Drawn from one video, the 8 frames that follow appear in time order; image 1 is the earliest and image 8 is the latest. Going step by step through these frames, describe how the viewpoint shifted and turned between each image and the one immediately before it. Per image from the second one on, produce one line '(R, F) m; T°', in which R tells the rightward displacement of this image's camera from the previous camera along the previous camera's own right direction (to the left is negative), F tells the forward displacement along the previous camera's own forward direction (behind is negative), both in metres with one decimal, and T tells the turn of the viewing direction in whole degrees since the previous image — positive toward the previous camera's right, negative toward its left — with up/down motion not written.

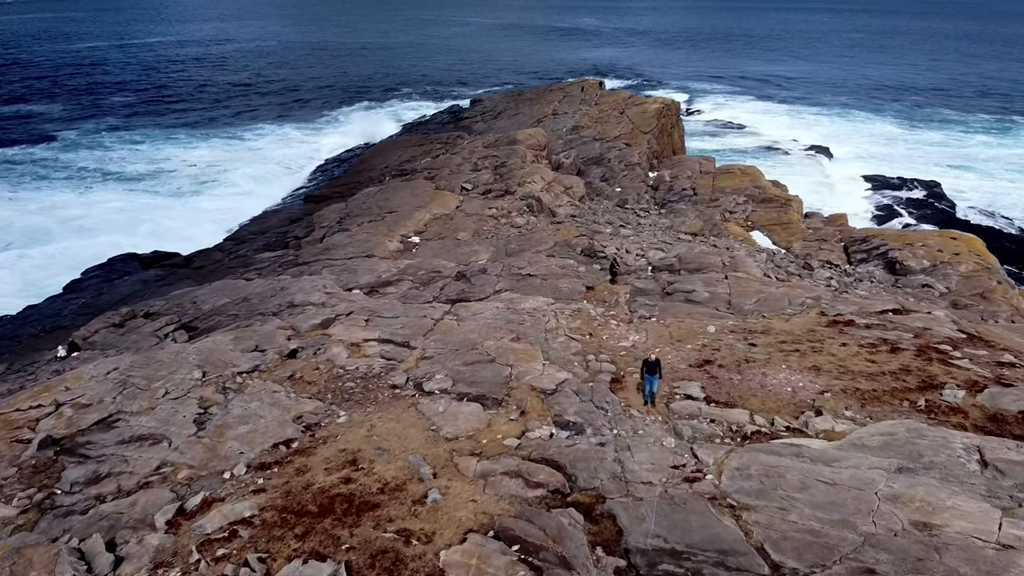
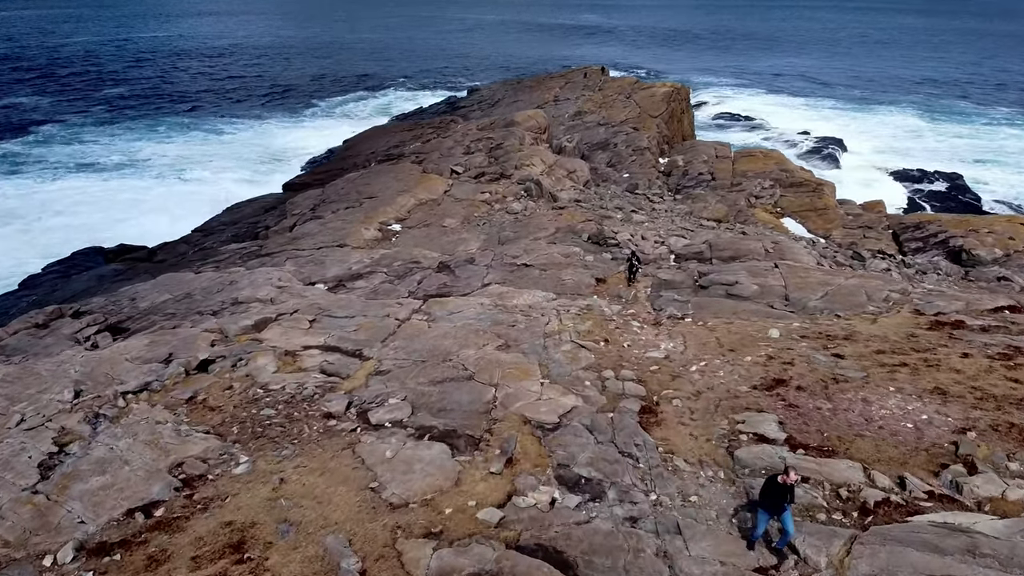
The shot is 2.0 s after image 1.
(+0.2, +4.6) m; 0°
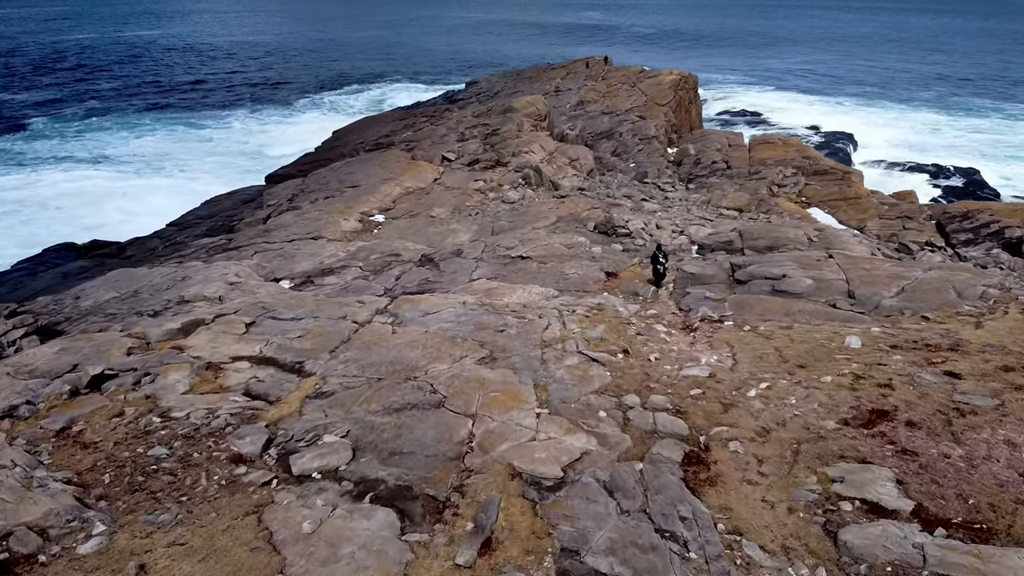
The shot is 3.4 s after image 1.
(+0.1, +3.1) m; 0°
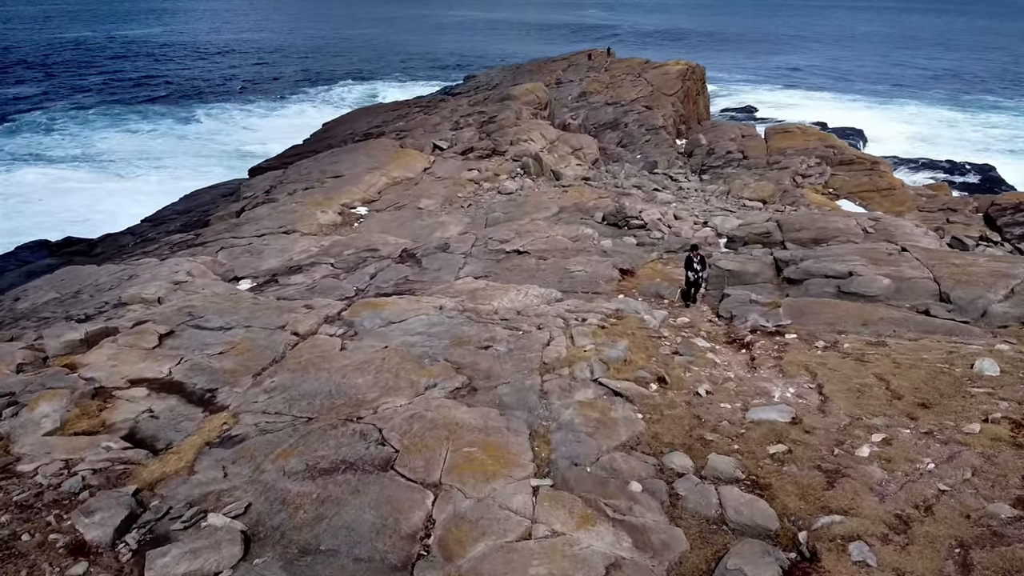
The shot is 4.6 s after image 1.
(+0.1, +2.6) m; 0°
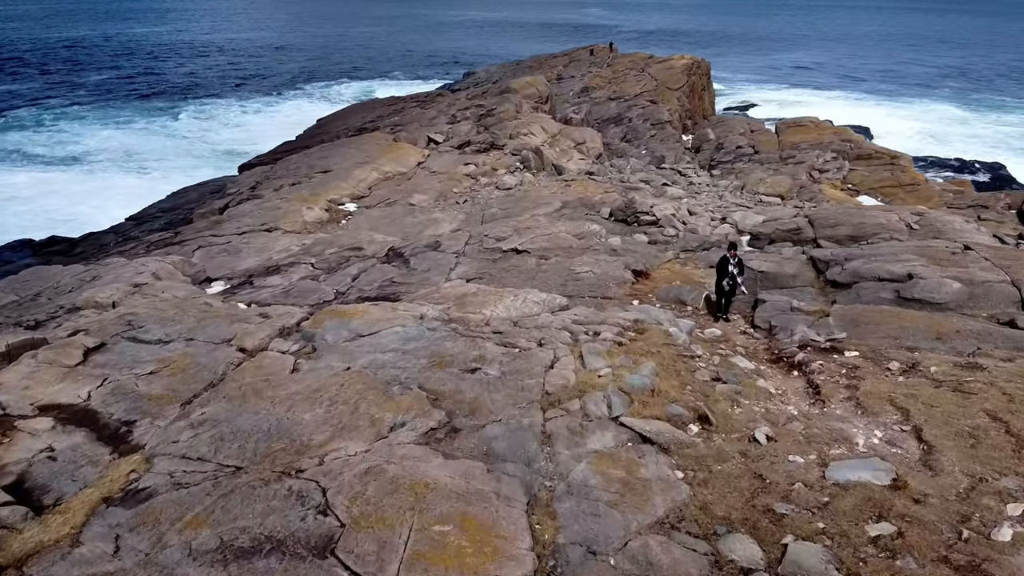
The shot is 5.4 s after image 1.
(0.0, +1.5) m; 0°
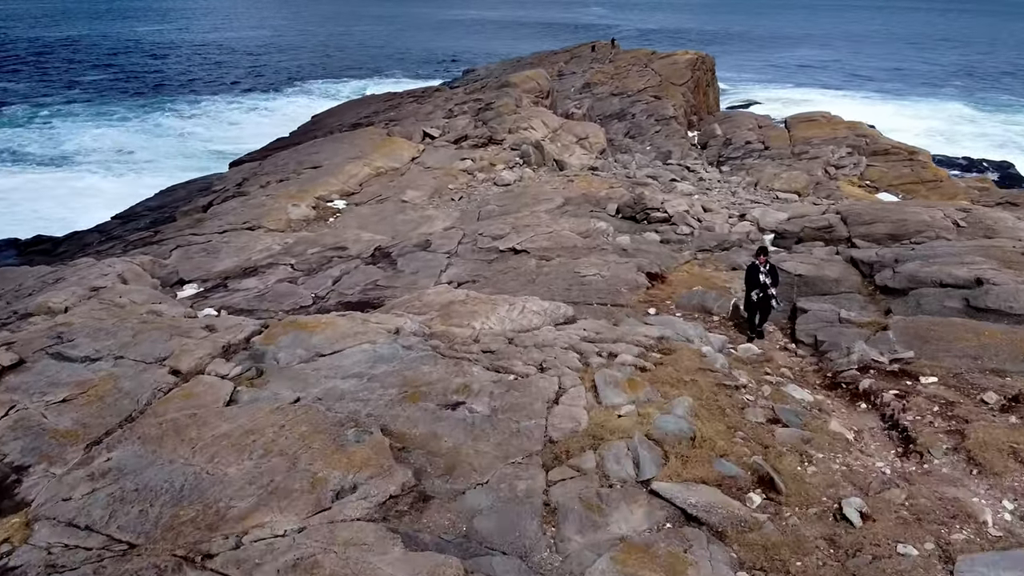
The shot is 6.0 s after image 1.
(0.0, +1.2) m; 0°
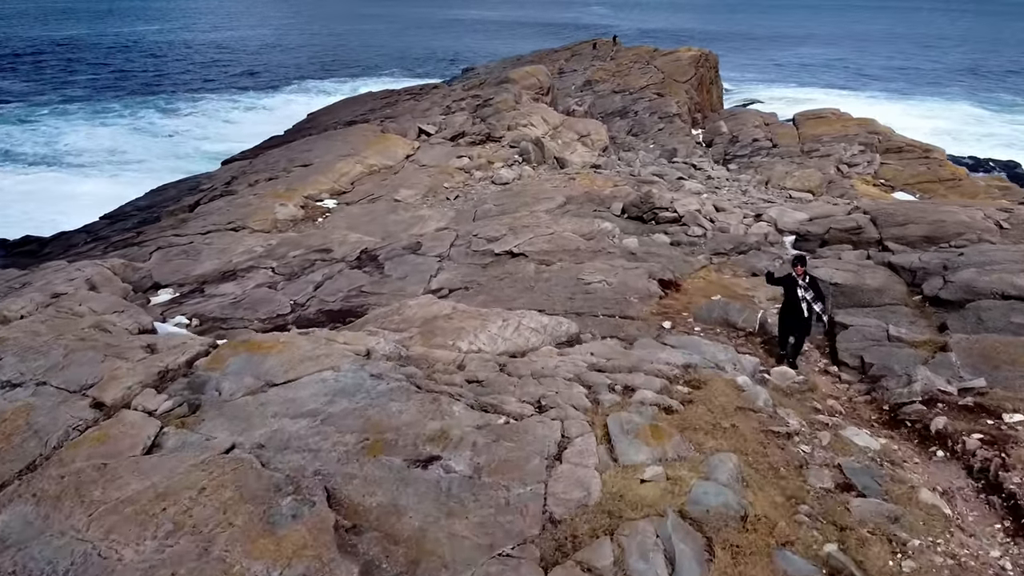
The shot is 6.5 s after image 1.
(0.0, +0.9) m; 0°
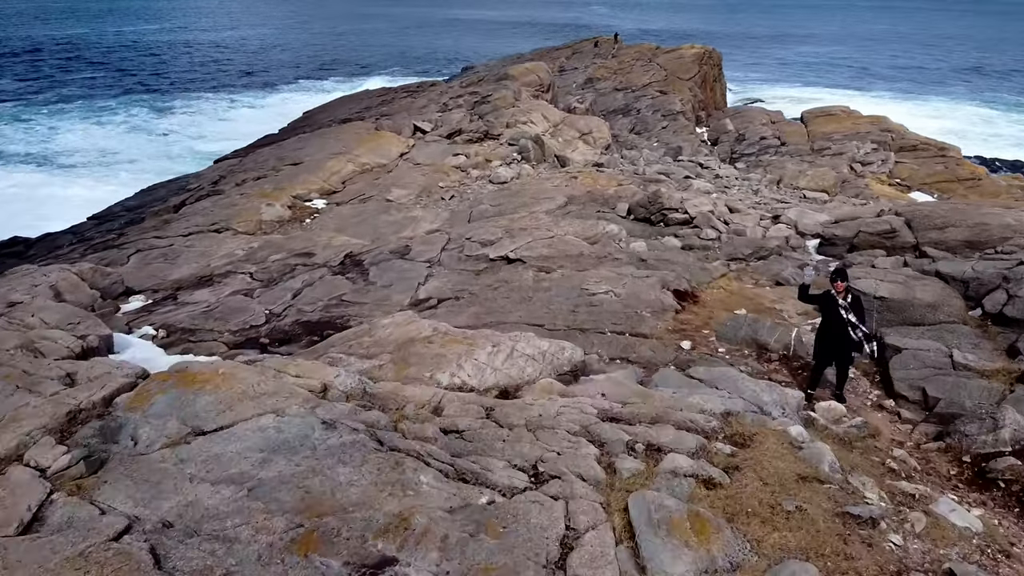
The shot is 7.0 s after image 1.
(0.0, +0.9) m; 0°
